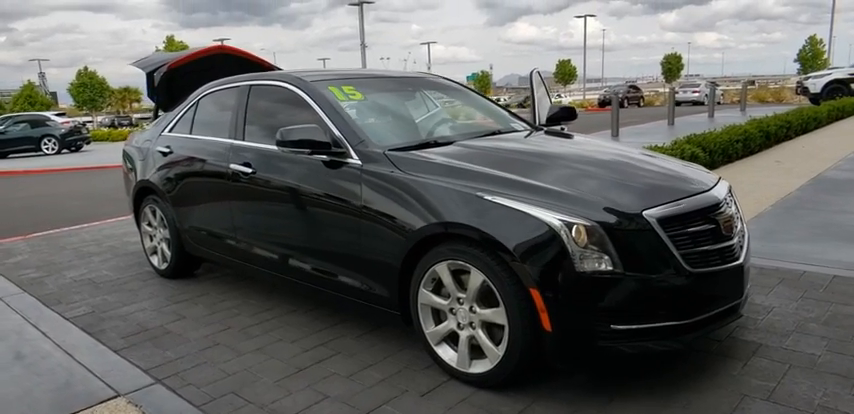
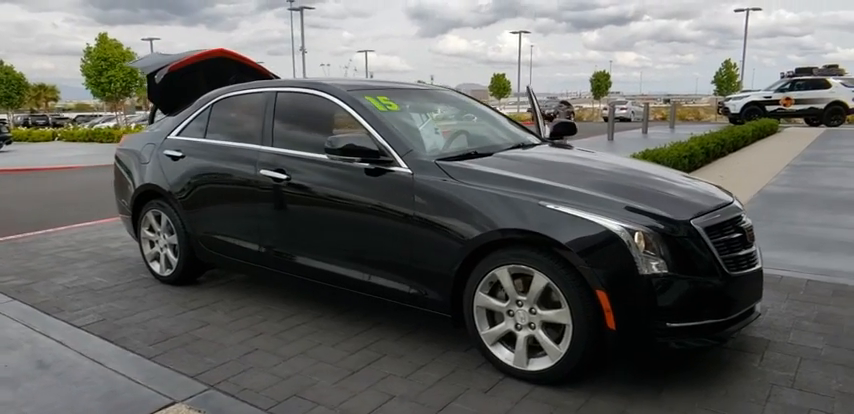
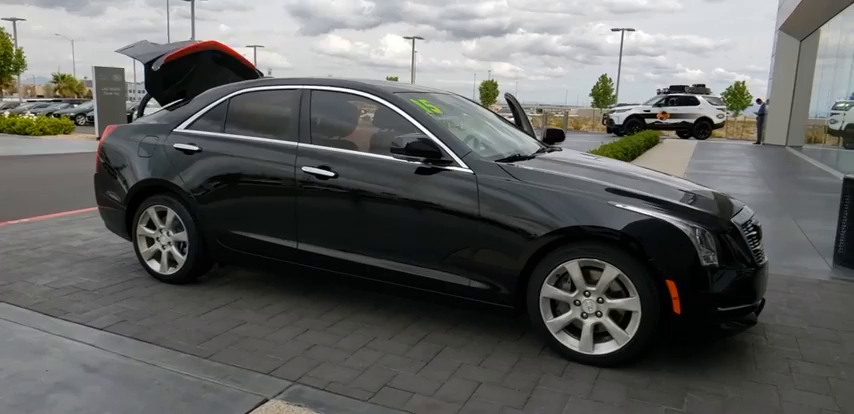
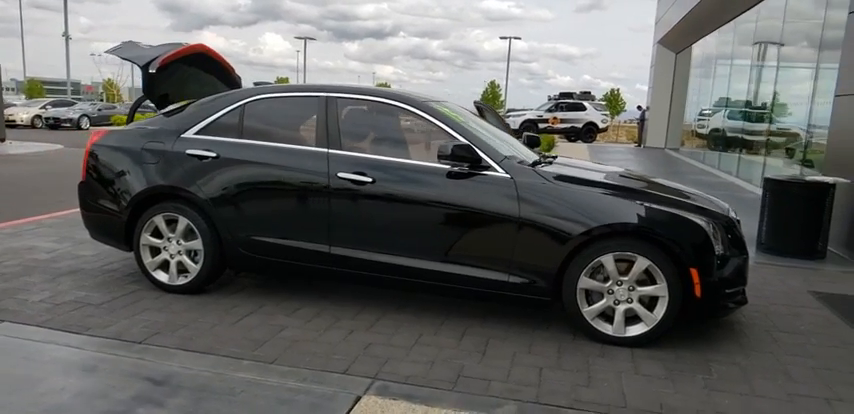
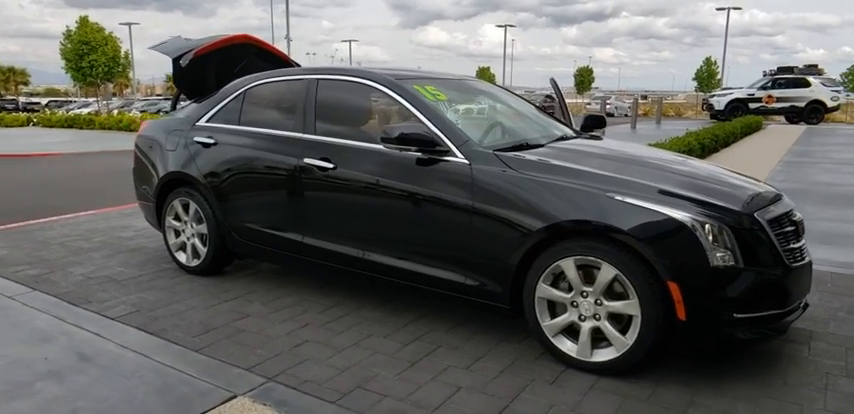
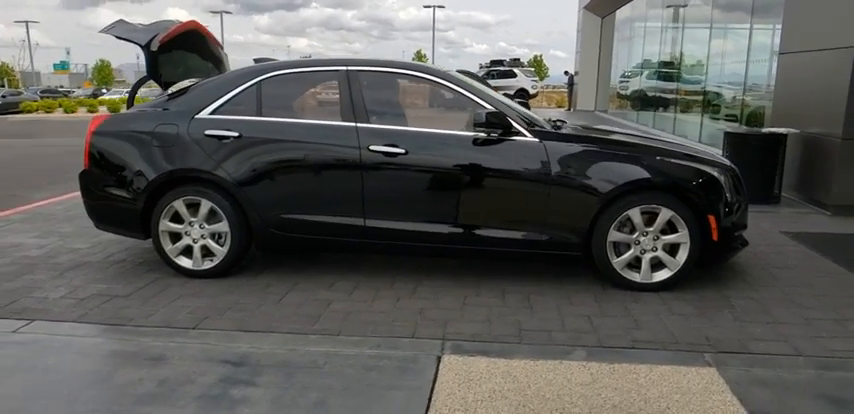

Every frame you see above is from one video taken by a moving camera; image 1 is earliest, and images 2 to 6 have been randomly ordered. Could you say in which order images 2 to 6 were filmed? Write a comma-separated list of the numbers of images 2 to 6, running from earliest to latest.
2, 5, 3, 4, 6
